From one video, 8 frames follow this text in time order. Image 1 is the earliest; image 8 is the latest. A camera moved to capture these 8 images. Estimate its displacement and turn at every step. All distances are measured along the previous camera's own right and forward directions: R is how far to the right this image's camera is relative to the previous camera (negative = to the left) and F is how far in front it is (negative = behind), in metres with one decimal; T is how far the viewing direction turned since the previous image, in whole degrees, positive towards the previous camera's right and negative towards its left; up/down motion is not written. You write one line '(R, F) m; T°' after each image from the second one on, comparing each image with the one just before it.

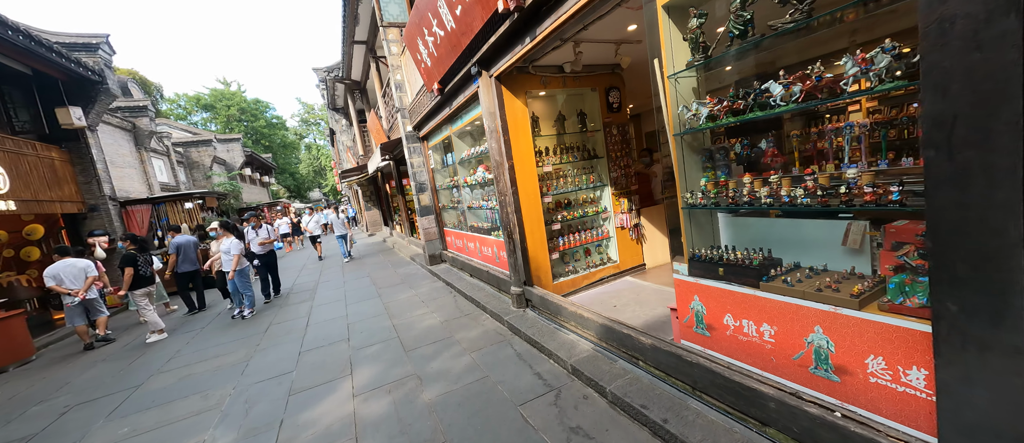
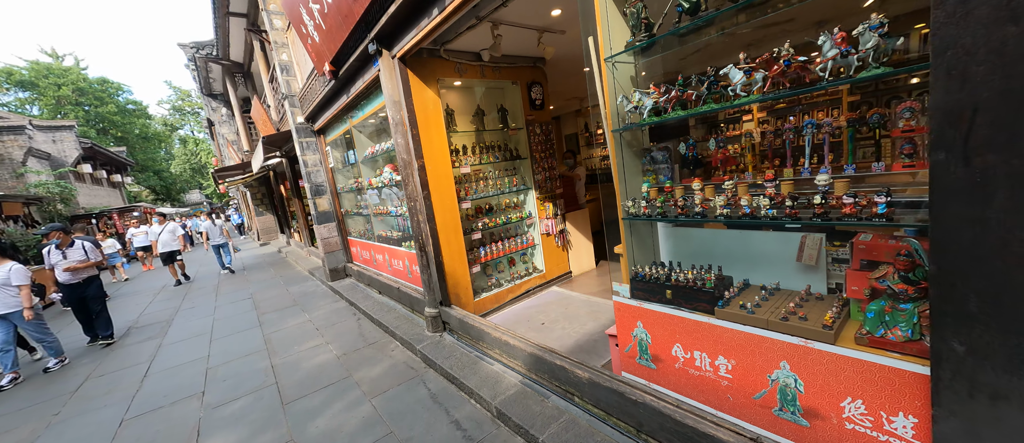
(+0.1, +0.5) m; +12°
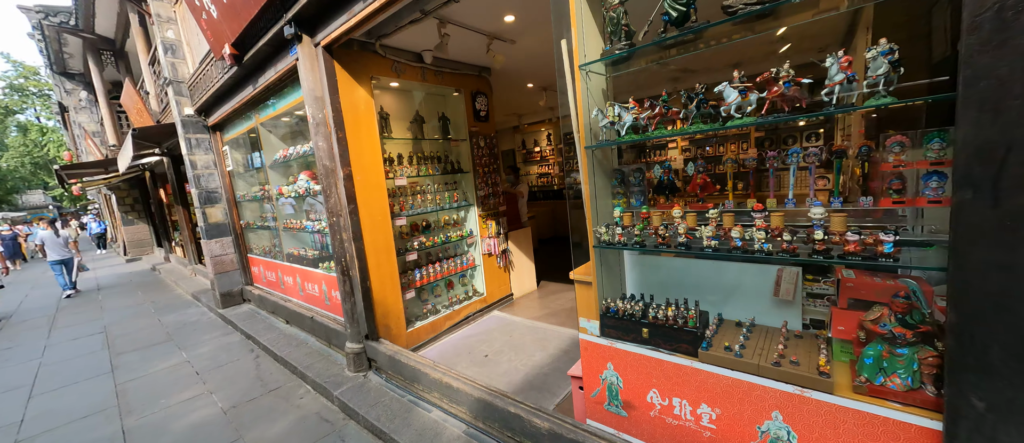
(-0.1, +0.3) m; +11°
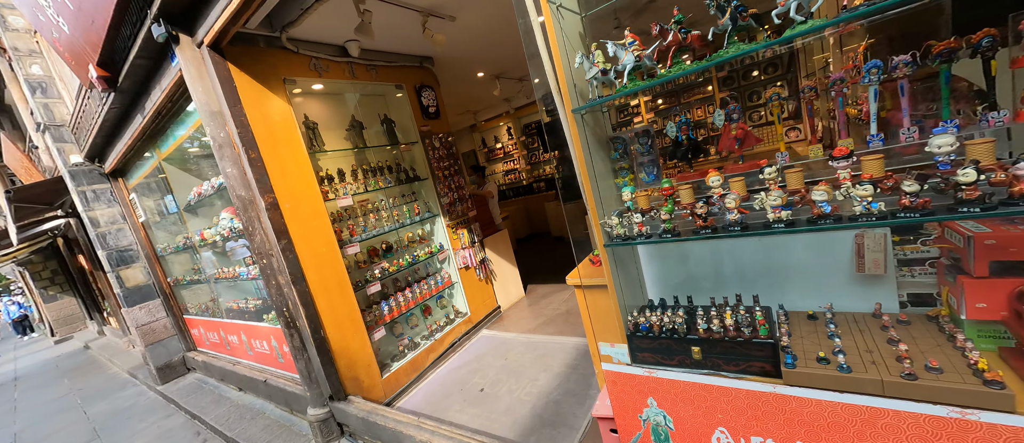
(0.0, +0.5) m; +4°
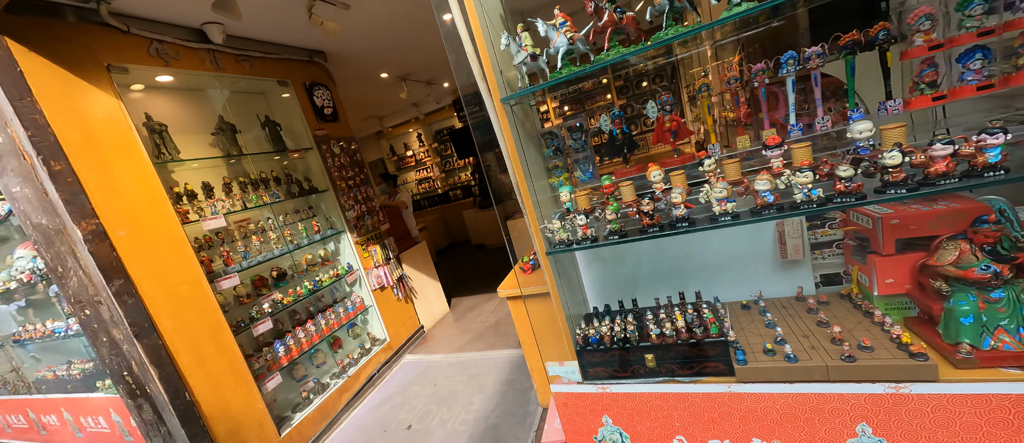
(0.0, +0.2) m; +14°
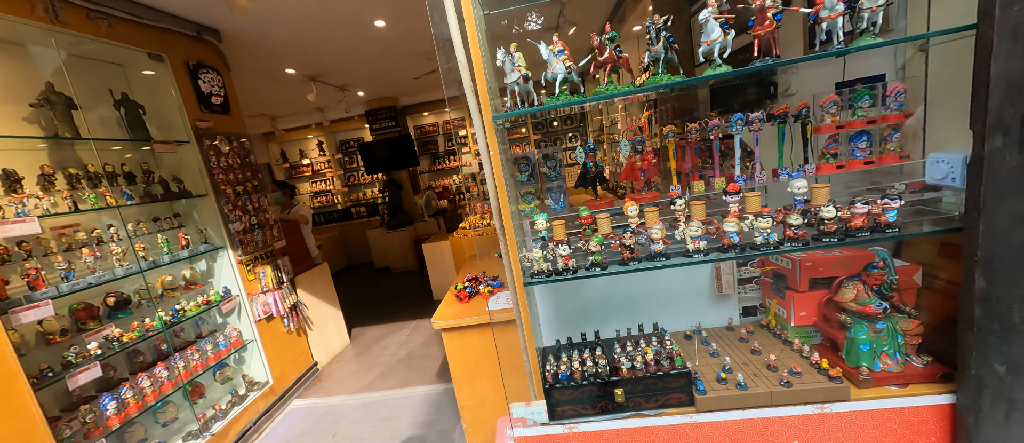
(-0.2, +0.1) m; +16°
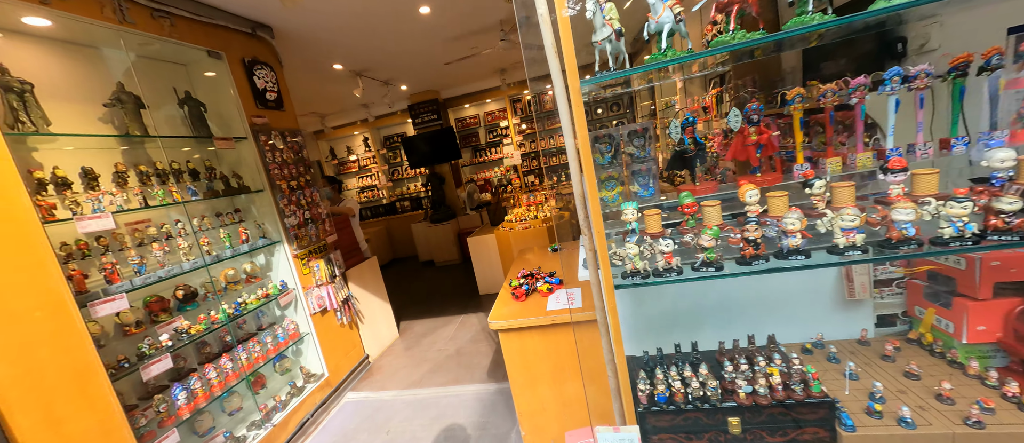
(-0.1, +0.2) m; -6°
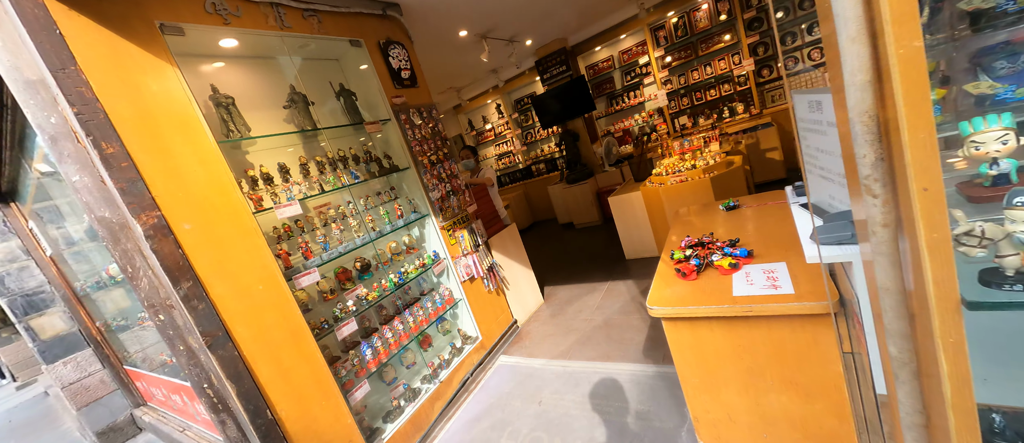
(-0.1, +0.3) m; -22°
